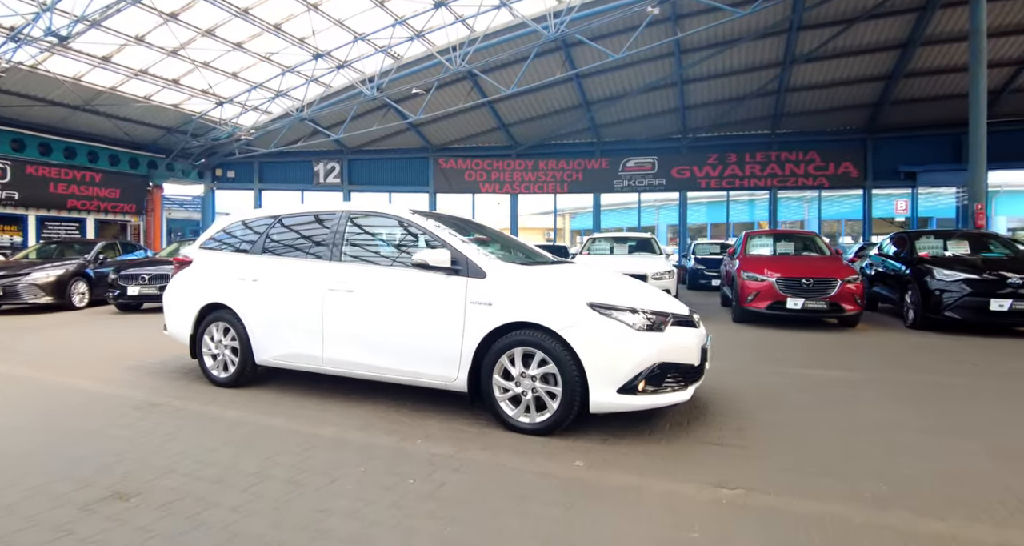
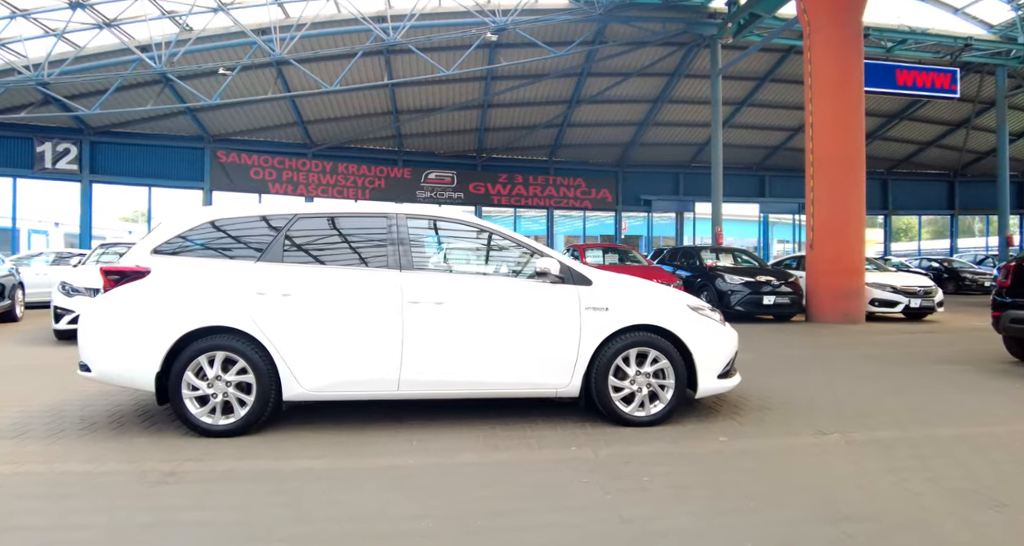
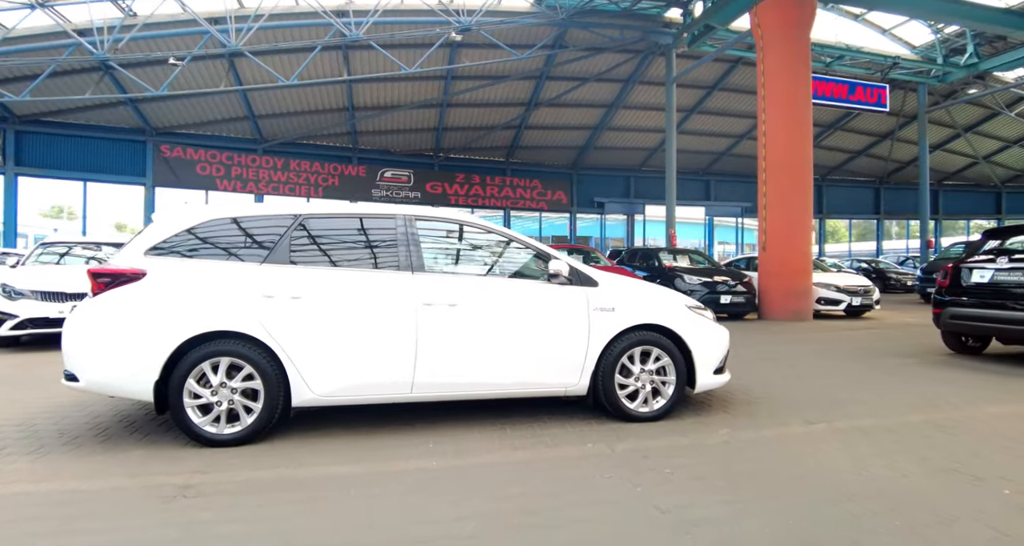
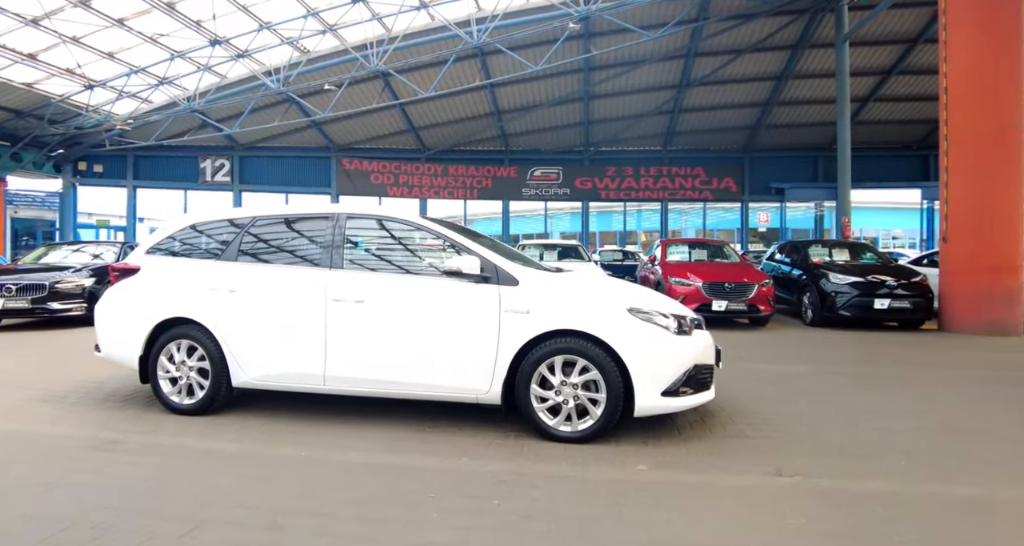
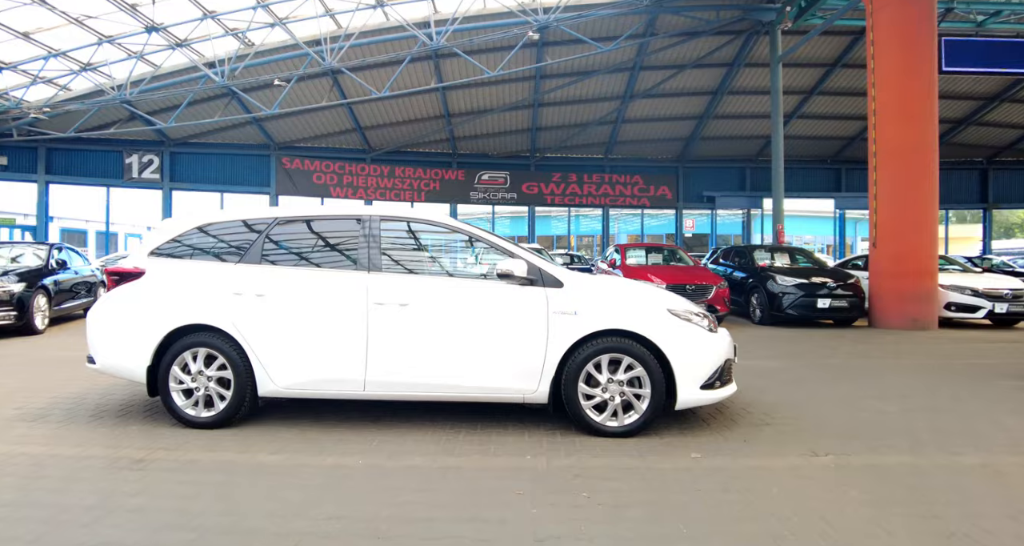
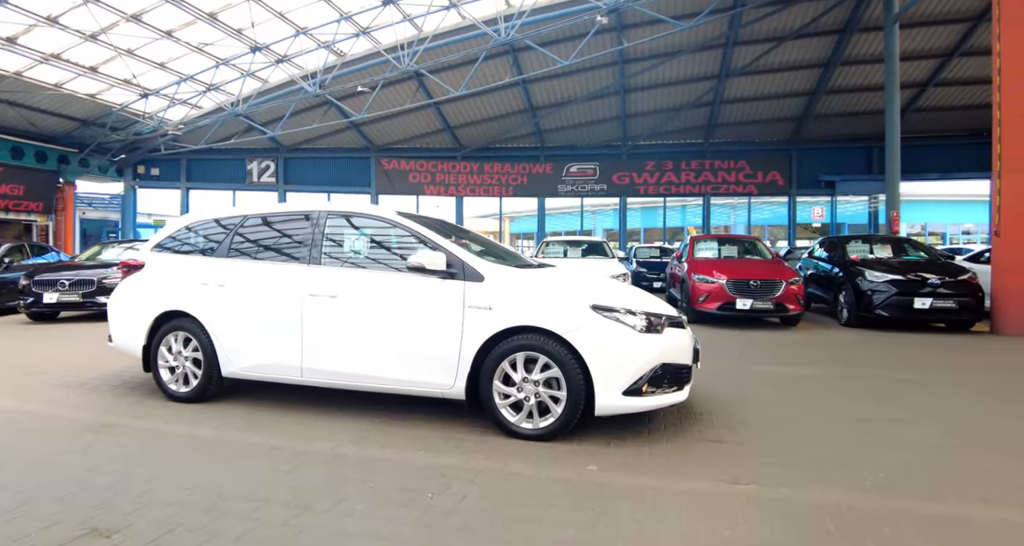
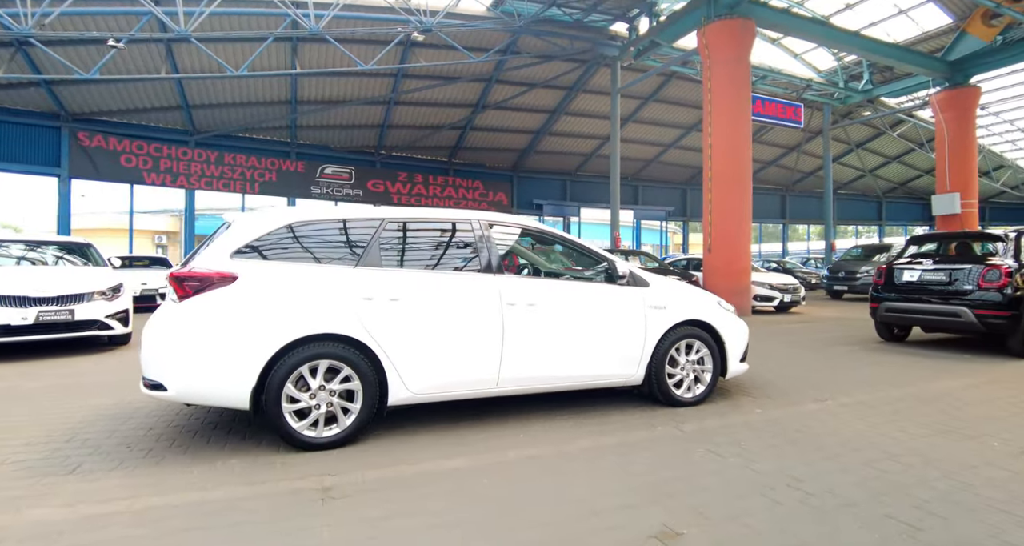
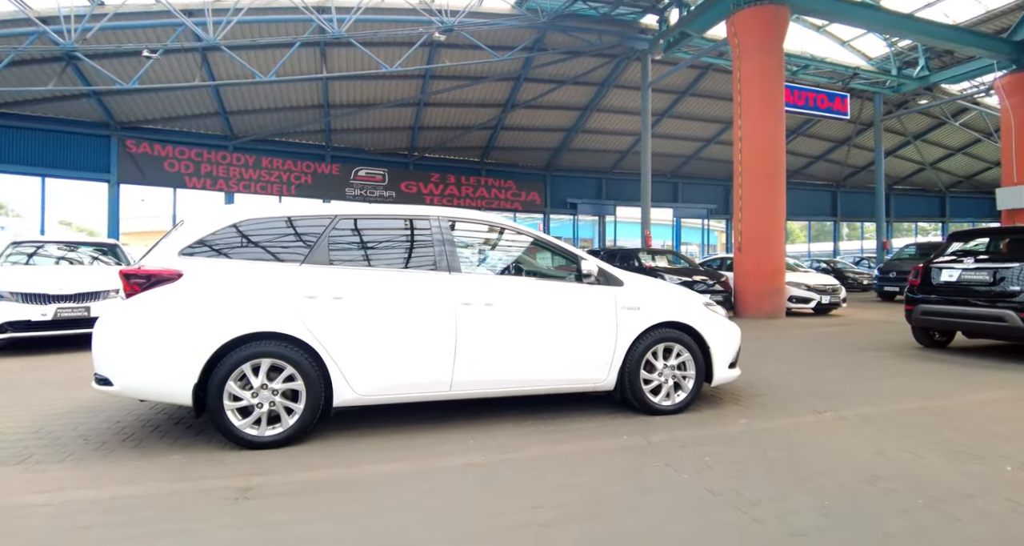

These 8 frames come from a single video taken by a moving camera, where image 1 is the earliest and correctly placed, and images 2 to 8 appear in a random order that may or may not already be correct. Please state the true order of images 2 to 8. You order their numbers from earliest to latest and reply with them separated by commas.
6, 4, 5, 2, 3, 8, 7
